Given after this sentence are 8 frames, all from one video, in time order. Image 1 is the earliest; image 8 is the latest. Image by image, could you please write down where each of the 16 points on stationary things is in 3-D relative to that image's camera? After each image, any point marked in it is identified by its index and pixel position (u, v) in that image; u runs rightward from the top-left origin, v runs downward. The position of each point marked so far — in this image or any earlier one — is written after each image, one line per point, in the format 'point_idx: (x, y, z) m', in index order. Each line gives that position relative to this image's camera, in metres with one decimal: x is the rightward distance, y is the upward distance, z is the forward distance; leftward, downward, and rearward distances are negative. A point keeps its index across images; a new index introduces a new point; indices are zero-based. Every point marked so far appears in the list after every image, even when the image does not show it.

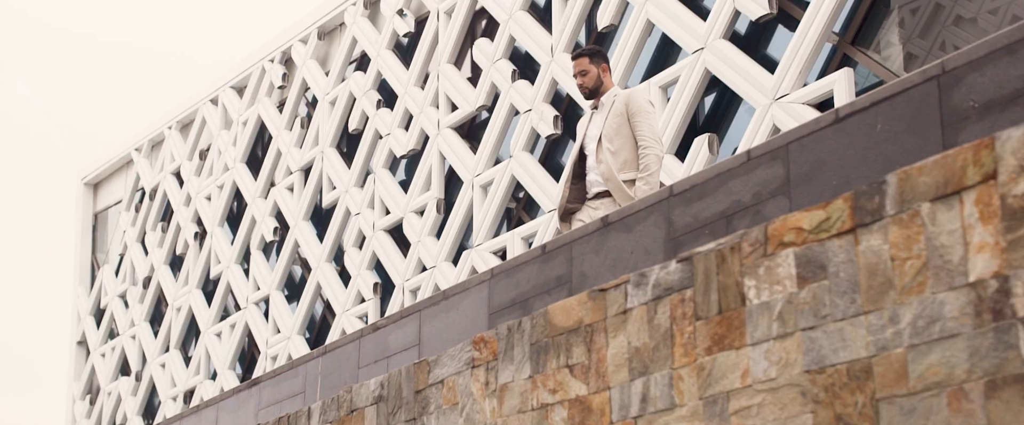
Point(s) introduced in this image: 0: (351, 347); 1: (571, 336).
0: (-0.9, -0.8, +6.7) m
1: (+0.2, -0.4, +4.0) m
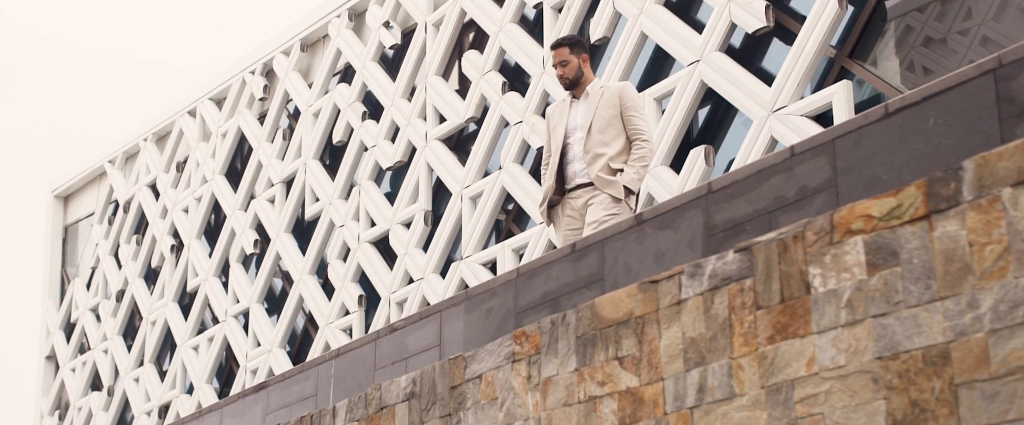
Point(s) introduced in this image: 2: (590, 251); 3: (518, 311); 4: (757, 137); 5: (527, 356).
0: (-0.8, -0.8, +6.6) m
1: (+0.4, -0.4, +4.0) m
2: (+0.3, -0.2, +5.1) m
3: (0.0, -0.5, +5.5) m
4: (+2.2, +0.7, +10.6) m
5: (+0.1, -0.5, +4.4) m
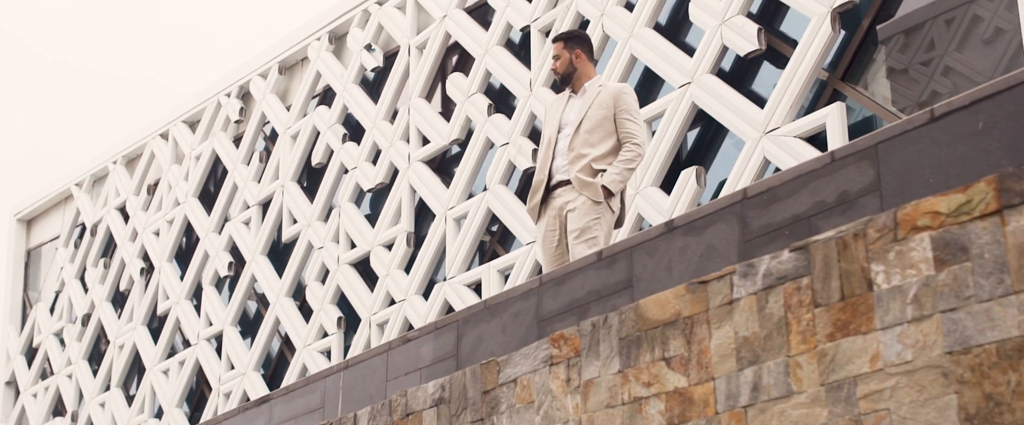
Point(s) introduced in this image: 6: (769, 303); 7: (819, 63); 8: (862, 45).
0: (-0.8, -0.9, +6.6) m
1: (+0.6, -0.4, +4.0) m
2: (+0.5, -0.2, +5.1) m
3: (+0.1, -0.5, +5.4) m
4: (+2.2, +0.5, +10.7) m
5: (+0.2, -0.6, +4.4) m
6: (+0.8, -0.3, +3.6) m
7: (+2.8, +1.4, +10.4) m
8: (+3.2, +1.5, +10.3) m
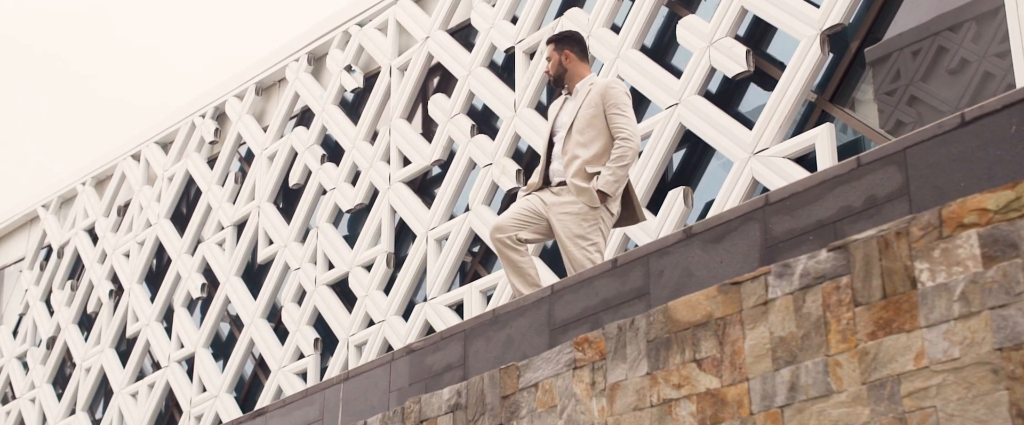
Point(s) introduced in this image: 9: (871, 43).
0: (-0.7, -0.9, +6.5) m
1: (+0.7, -0.4, +3.9) m
2: (+0.5, -0.2, +5.1) m
3: (+0.2, -0.6, +5.4) m
4: (+2.1, +0.3, +10.7) m
5: (+0.3, -0.6, +4.4) m
6: (+0.9, -0.3, +3.6) m
7: (+2.7, +1.2, +10.5) m
8: (+3.1, +1.3, +10.4) m
9: (+3.2, +1.5, +10.3) m
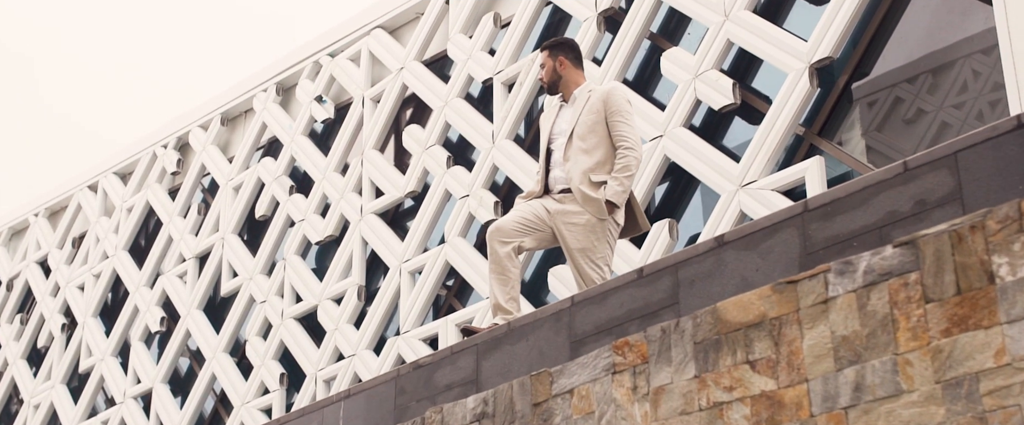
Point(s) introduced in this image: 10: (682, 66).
0: (-0.7, -1.0, +6.3) m
1: (+0.8, -0.4, +3.8) m
2: (+0.7, -0.3, +5.0) m
3: (+0.3, -0.6, +5.3) m
4: (+2.0, 0.0, +10.7) m
5: (+0.4, -0.6, +4.2) m
6: (+1.1, -0.3, +3.5) m
7: (+2.7, +0.9, +10.5) m
8: (+3.0, +1.0, +10.4) m
9: (+3.1, +1.2, +10.3) m
10: (+1.8, +1.5, +11.7) m
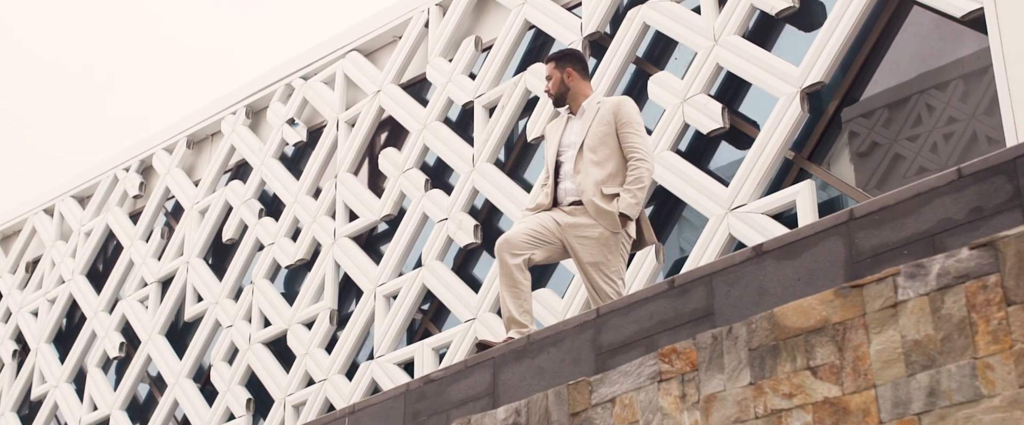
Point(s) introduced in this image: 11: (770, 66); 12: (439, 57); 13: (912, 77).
0: (-0.6, -1.0, +6.1) m
1: (+1.0, -0.4, +3.7) m
2: (+0.8, -0.3, +4.8) m
3: (+0.4, -0.6, +5.1) m
4: (+1.9, -0.2, +10.6) m
5: (+0.6, -0.6, +4.1) m
6: (+1.3, -0.3, +3.4) m
7: (+2.6, +0.7, +10.5) m
8: (+3.0, +0.8, +10.4) m
9: (+3.1, +1.0, +10.3) m
10: (+1.7, +1.3, +11.6) m
11: (+2.5, +1.4, +10.8) m
12: (-0.9, +2.0, +14.2) m
13: (+3.5, +1.2, +9.8) m
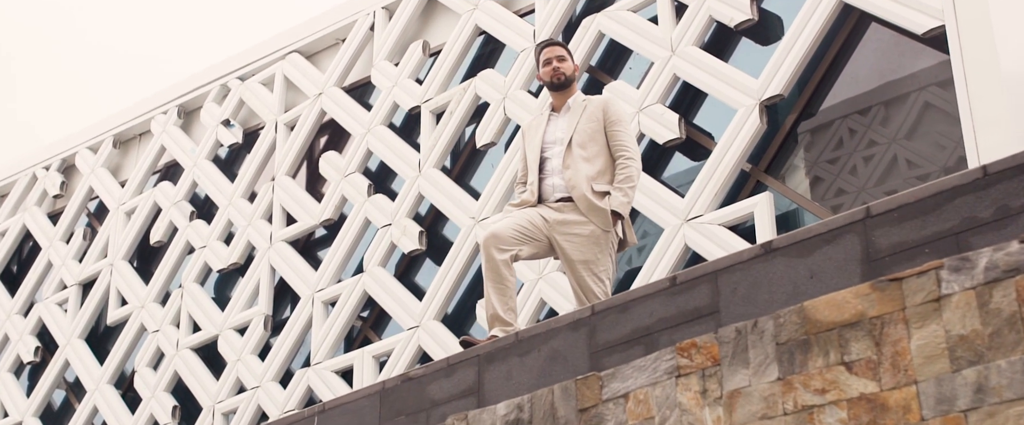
0: (-0.8, -1.0, +5.8) m
1: (+1.0, -0.4, +3.6) m
2: (+0.8, -0.3, +4.7) m
3: (+0.4, -0.6, +4.9) m
4: (+1.5, -0.3, +10.5) m
5: (+0.6, -0.5, +3.9) m
6: (+1.4, -0.2, +3.3) m
7: (+2.2, +0.6, +10.5) m
8: (+2.6, +0.7, +10.4) m
9: (+2.7, +0.9, +10.3) m
10: (+1.2, +1.2, +11.6) m
11: (+2.1, +1.3, +10.7) m
12: (-1.5, +1.9, +14.0) m
13: (+3.2, +1.0, +9.8) m
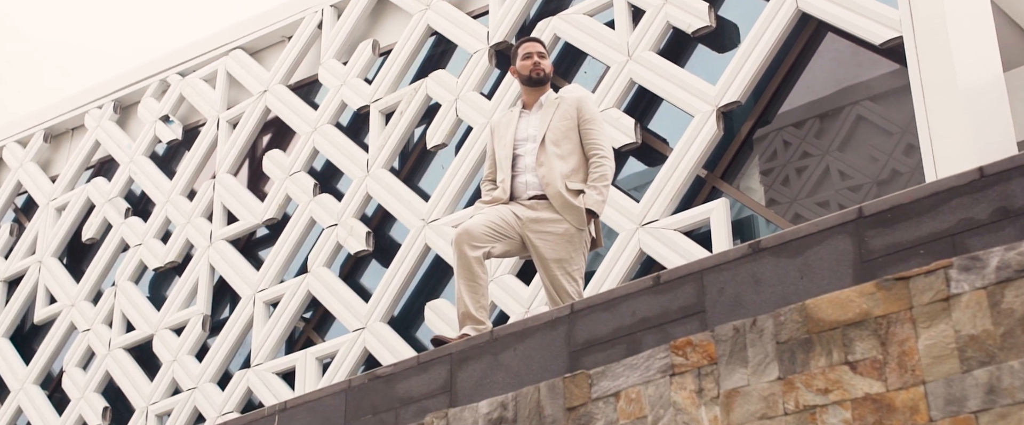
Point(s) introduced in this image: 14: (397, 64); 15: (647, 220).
0: (-0.9, -0.9, +5.7) m
1: (+1.0, -0.4, +3.5) m
2: (+0.7, -0.3, +4.6) m
3: (+0.3, -0.6, +4.8) m
4: (+1.1, -0.3, +10.4) m
5: (+0.6, -0.5, +3.8) m
6: (+1.4, -0.2, +3.2) m
7: (+1.8, +0.5, +10.5) m
8: (+2.2, +0.6, +10.4) m
9: (+2.4, +0.8, +10.3) m
10: (+0.8, +1.1, +11.5) m
11: (+1.7, +1.2, +10.7) m
12: (-2.1, +1.9, +13.7) m
13: (+2.8, +1.0, +9.9) m
14: (-1.3, +1.7, +13.0) m
15: (+1.3, -0.1, +10.4) m
